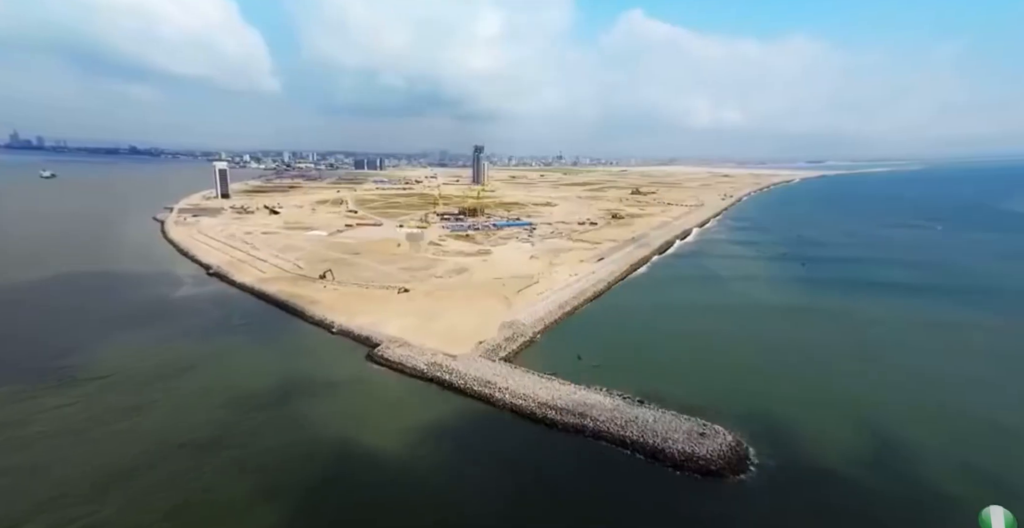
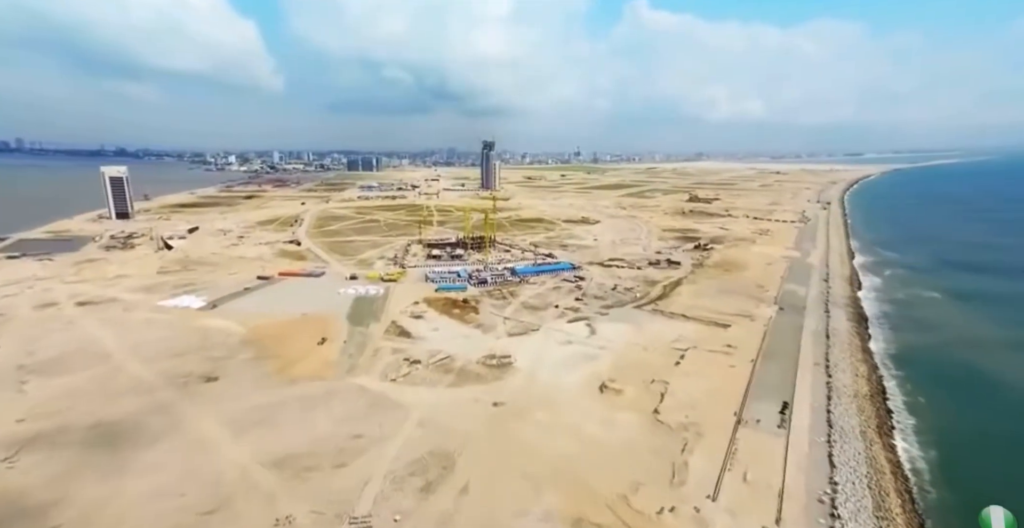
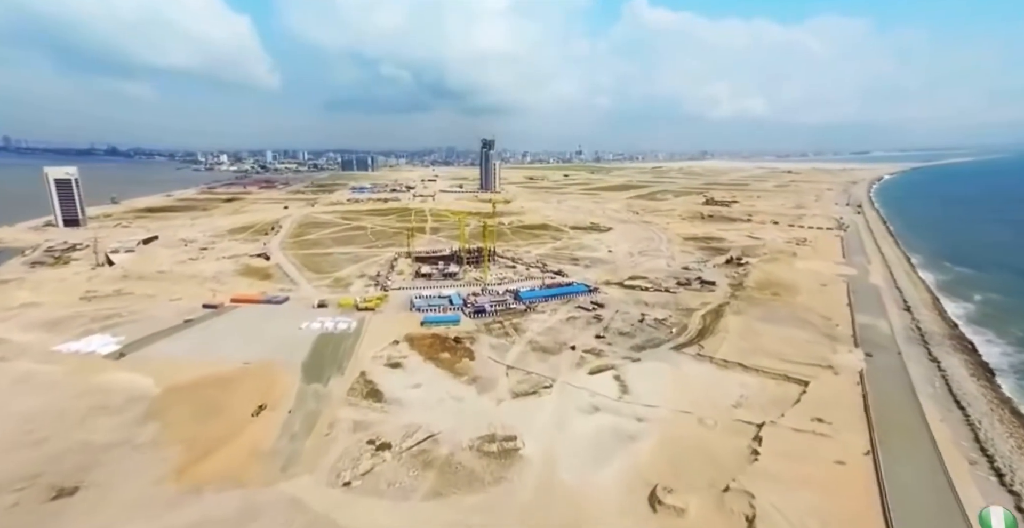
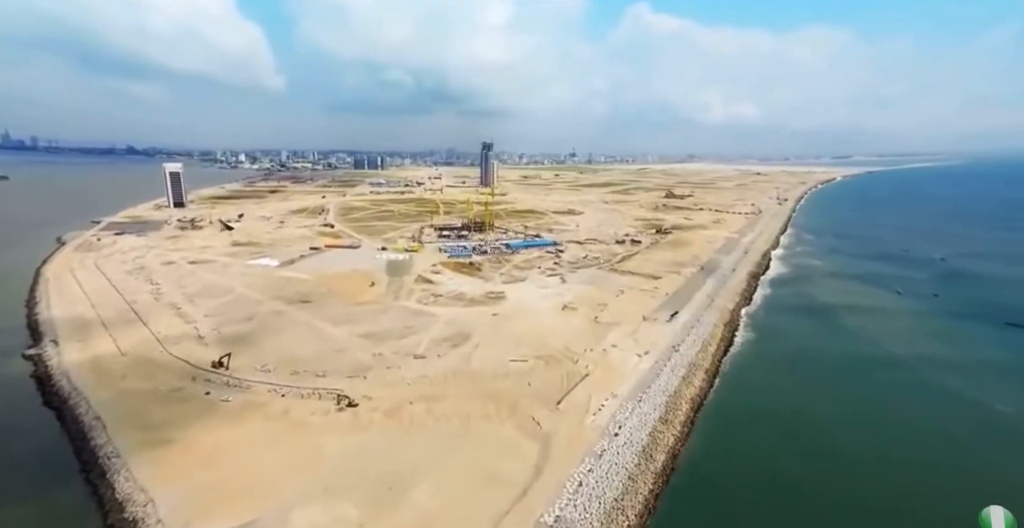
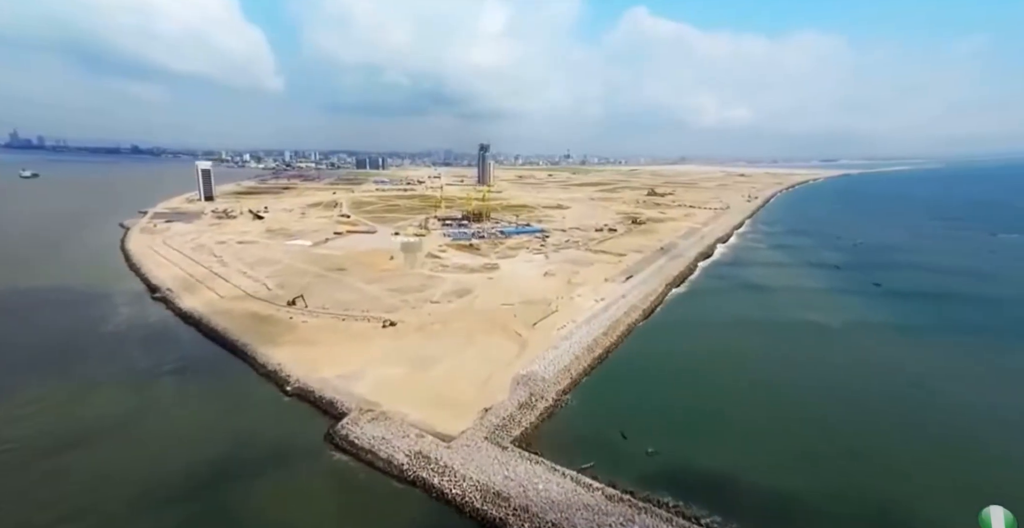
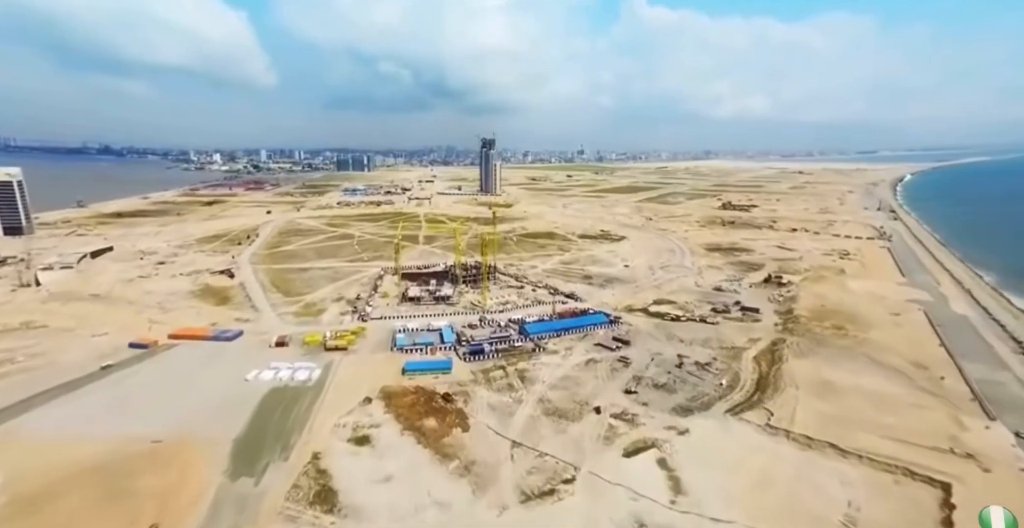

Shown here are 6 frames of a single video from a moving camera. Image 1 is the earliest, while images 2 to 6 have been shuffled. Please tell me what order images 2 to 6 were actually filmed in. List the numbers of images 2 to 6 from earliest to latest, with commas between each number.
5, 4, 2, 3, 6
